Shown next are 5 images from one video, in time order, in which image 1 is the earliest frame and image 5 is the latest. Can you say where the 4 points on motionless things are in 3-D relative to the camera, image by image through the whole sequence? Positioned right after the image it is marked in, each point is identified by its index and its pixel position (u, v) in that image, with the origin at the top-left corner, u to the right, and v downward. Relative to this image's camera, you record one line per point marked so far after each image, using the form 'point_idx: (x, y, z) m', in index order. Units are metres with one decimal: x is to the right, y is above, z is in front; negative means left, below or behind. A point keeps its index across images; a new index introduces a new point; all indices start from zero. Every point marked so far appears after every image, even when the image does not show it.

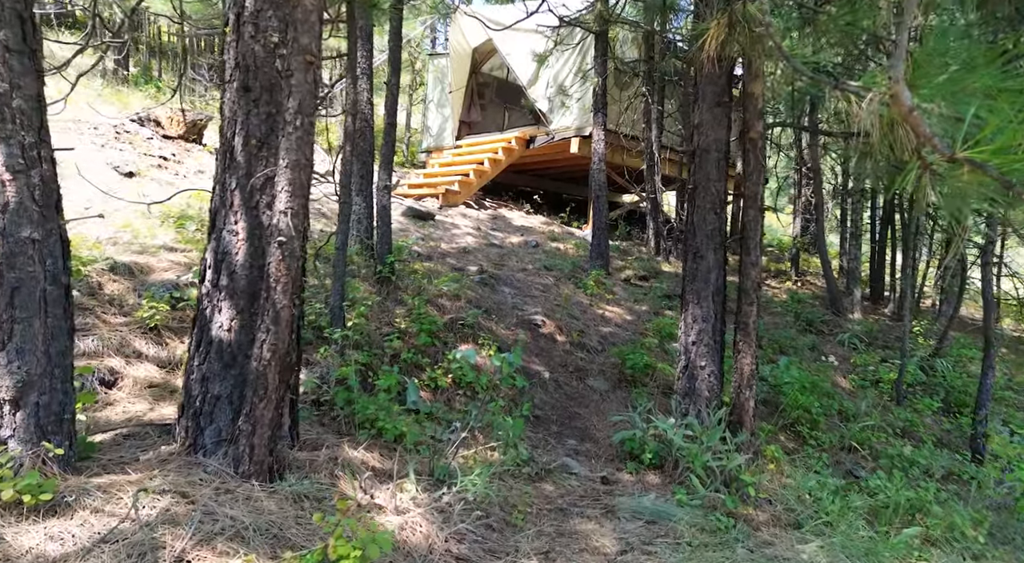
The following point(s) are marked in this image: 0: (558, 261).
0: (+0.7, +0.3, +10.7) m
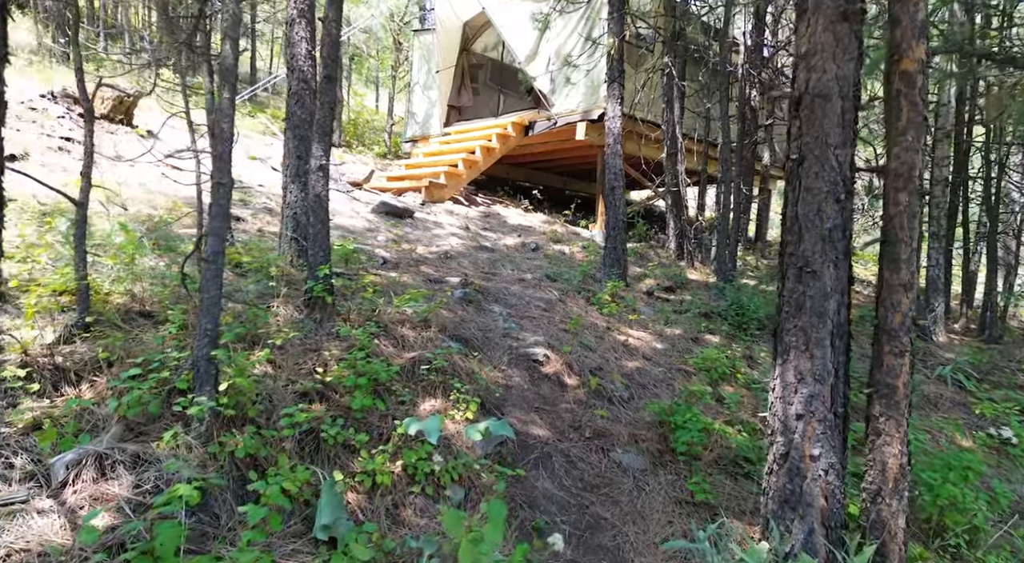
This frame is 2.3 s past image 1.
0: (+0.6, +0.2, +8.6) m
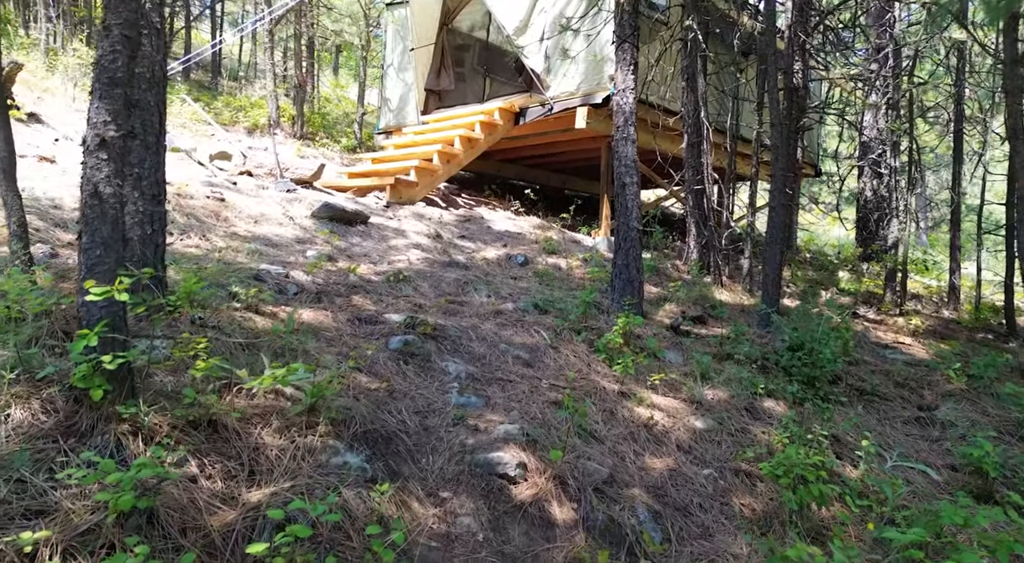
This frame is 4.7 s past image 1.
0: (+0.4, -0.1, +6.5) m
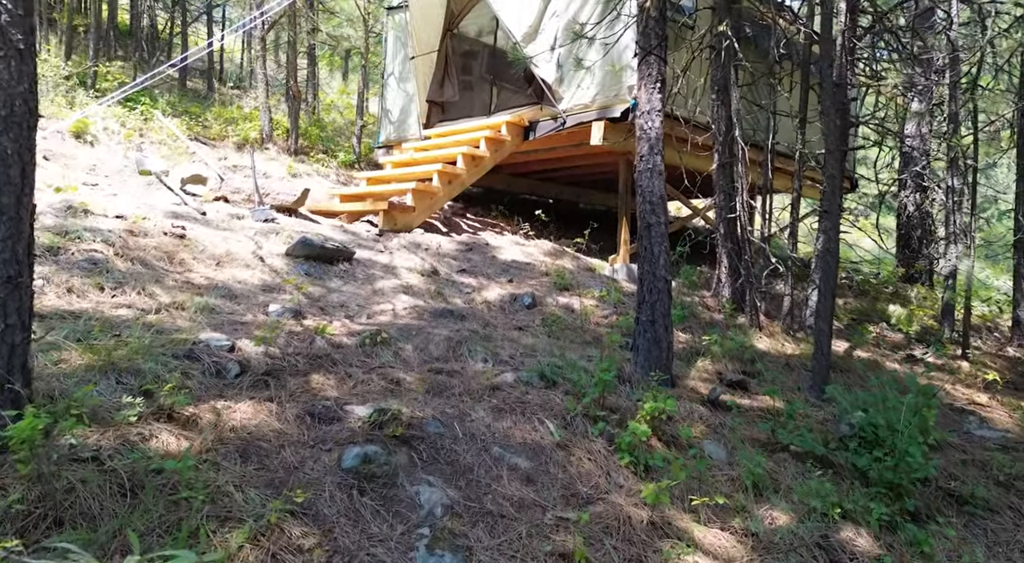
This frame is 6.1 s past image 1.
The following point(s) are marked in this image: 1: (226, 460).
0: (+0.4, -0.5, +5.4) m
1: (-1.2, -0.7, +3.0) m
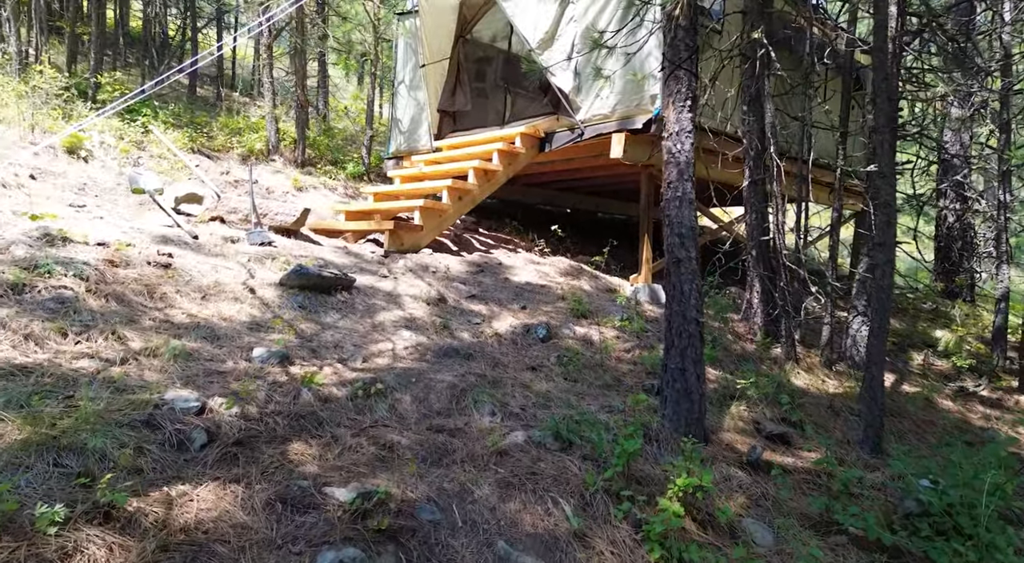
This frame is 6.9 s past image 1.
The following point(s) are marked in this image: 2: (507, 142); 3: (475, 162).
0: (+0.5, -0.8, +4.8) m
1: (-1.2, -0.9, +2.5) m
2: (-0.1, +1.7, +9.0) m
3: (-0.5, +1.5, +8.7) m
